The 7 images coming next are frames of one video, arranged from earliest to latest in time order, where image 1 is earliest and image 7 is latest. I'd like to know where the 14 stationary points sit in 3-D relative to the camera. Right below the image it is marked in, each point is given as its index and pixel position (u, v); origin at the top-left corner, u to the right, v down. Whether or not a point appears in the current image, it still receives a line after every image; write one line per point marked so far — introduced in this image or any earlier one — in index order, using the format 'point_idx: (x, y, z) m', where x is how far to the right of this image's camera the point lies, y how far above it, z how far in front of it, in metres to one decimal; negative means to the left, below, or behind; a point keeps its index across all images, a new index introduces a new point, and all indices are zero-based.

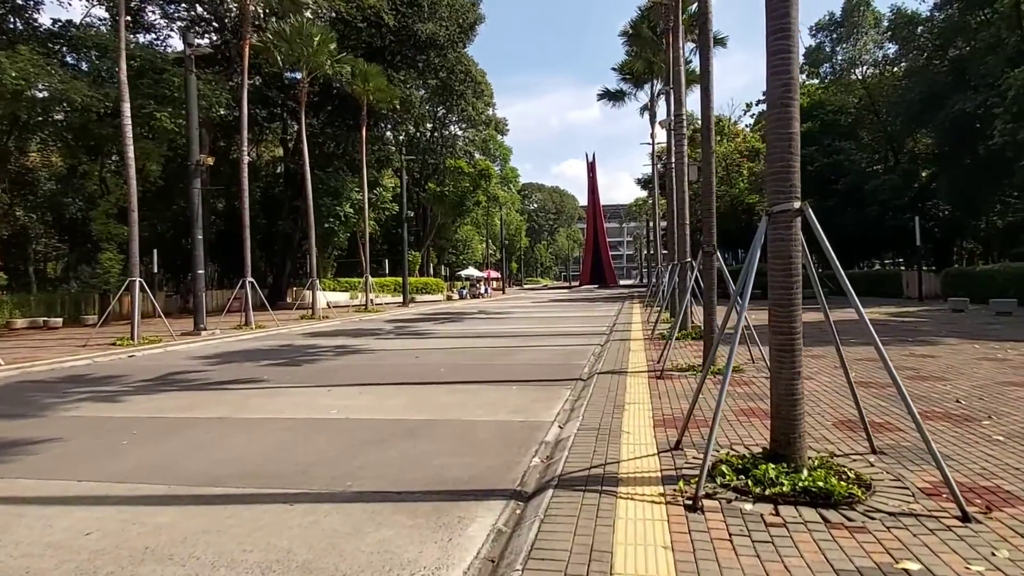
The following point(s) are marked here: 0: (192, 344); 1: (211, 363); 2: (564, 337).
0: (-10.5, -1.9, +17.9) m
1: (-7.6, -1.9, +13.7) m
2: (+1.6, -1.5, +16.7) m
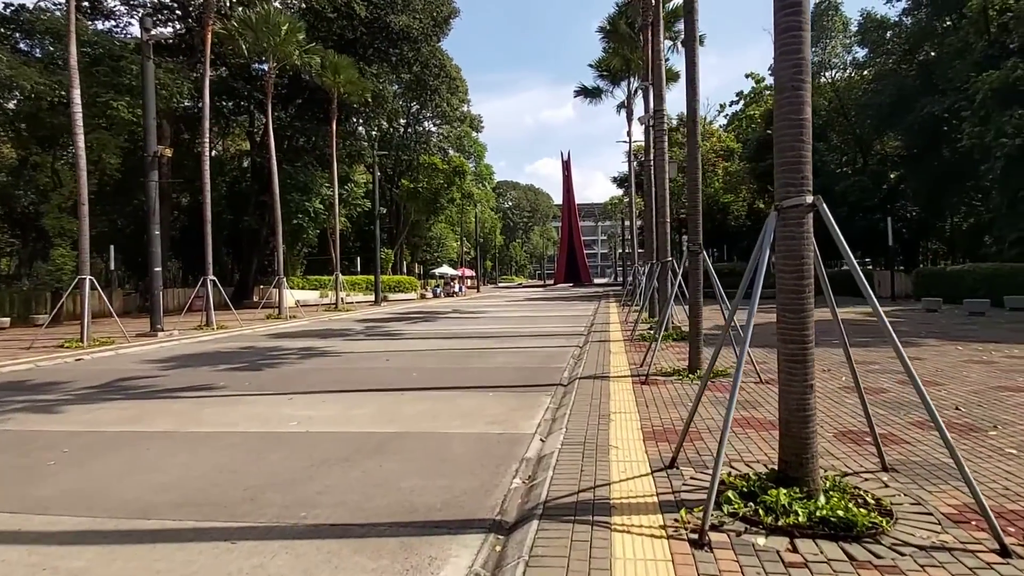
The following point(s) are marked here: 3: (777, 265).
0: (-11.3, -1.8, +16.8) m
1: (-8.2, -1.9, +12.7) m
2: (+0.9, -1.5, +16.1) m
3: (+2.1, +0.2, +4.2) m
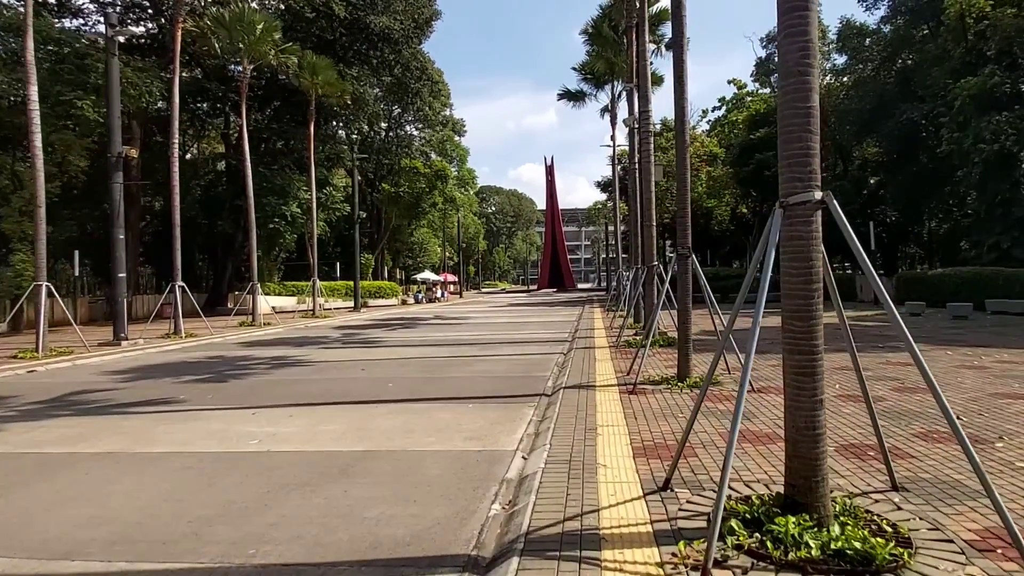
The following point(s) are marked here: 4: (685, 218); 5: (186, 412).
0: (-11.8, -2.0, +15.9) m
1: (-8.6, -2.1, +12.0) m
2: (+0.4, -1.7, +15.7) m
3: (+1.9, +0.1, +3.8) m
4: (+2.9, +1.2, +9.0) m
5: (-5.1, -2.0, +8.5) m
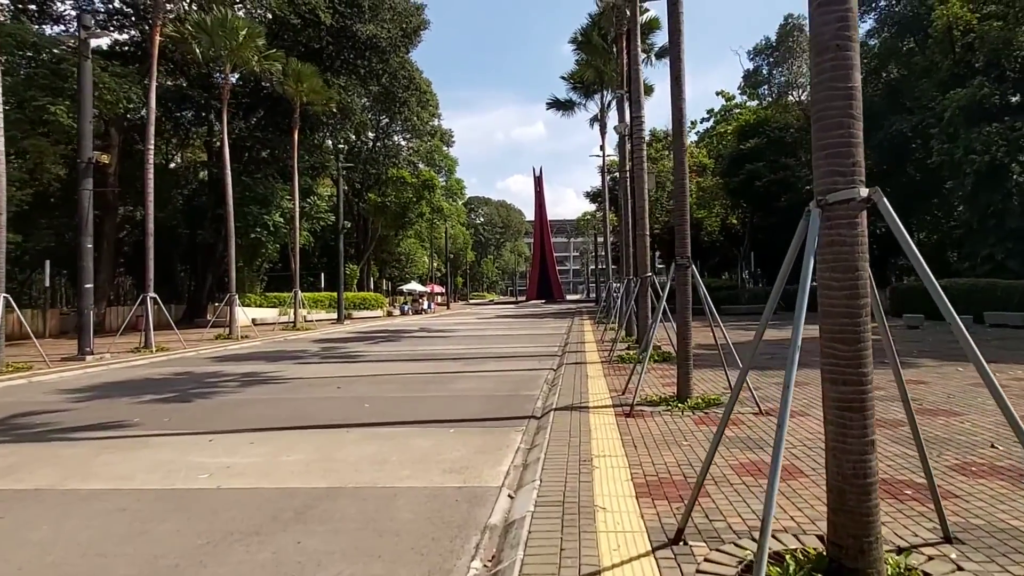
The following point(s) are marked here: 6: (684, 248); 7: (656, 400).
0: (-12.2, -2.4, +14.9) m
1: (-8.9, -2.3, +11.1) m
2: (0.0, -2.0, +15.0) m
3: (+1.8, +0.1, +3.1) m
4: (+2.7, +1.0, +8.4) m
5: (-5.3, -2.1, +7.7) m
6: (+2.6, +0.6, +8.3) m
7: (+2.3, -1.8, +8.6) m
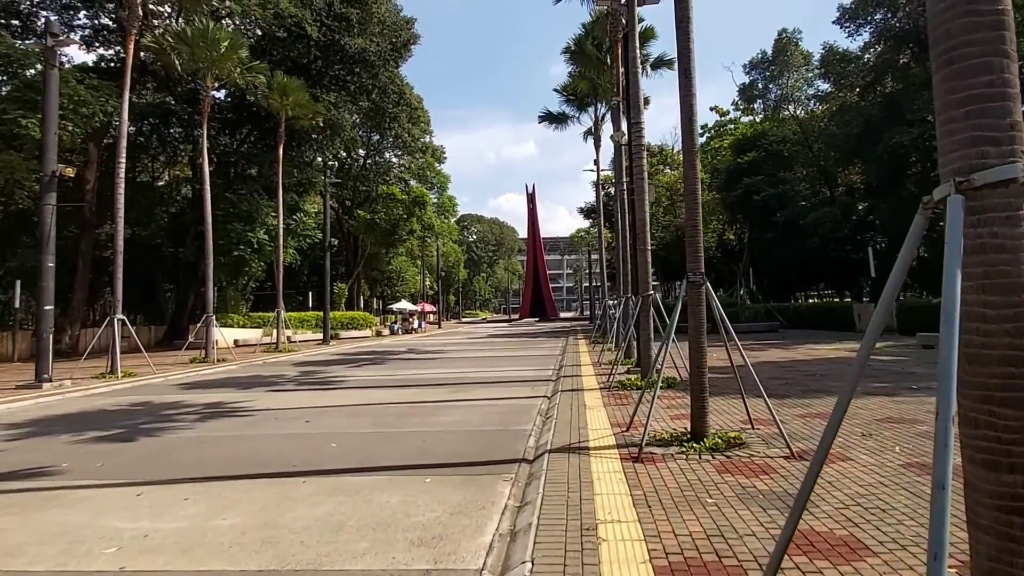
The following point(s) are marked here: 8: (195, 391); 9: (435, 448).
0: (-12.4, -2.9, +13.6) m
1: (-9.1, -2.7, +9.8) m
2: (-0.2, -2.5, +13.8) m
3: (+1.7, -0.1, +2.0) m
4: (+2.5, +0.7, +7.4) m
5: (-5.5, -2.4, +6.4) m
6: (+2.5, +0.3, +7.2) m
7: (+2.1, -2.1, +7.4) m
8: (-8.7, -2.8, +14.9) m
9: (-1.1, -2.4, +7.9) m
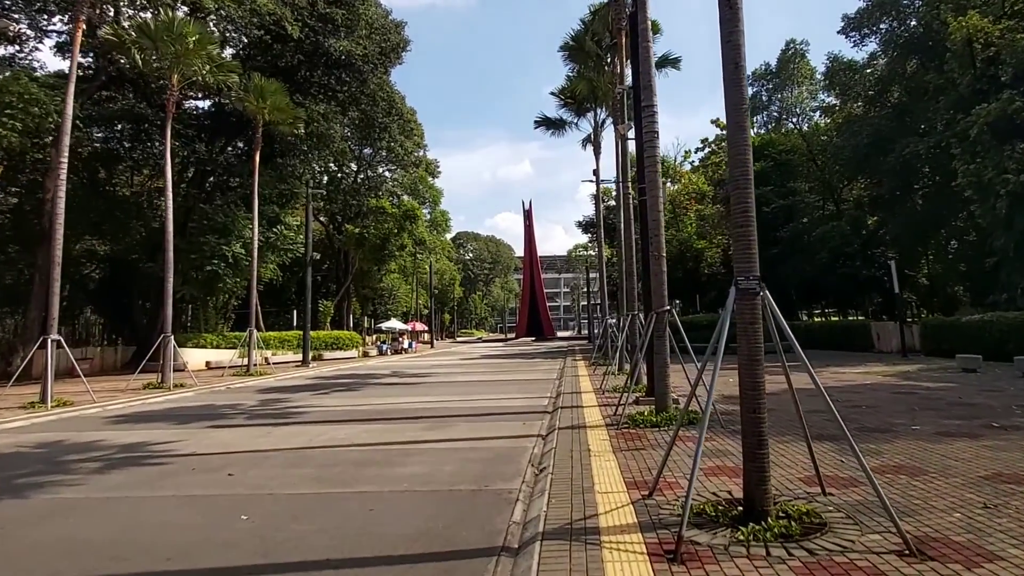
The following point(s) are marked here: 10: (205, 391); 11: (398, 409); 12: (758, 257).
0: (-12.7, -3.3, +11.3) m
1: (-9.3, -2.9, +7.5) m
2: (-0.4, -2.8, +11.6) m
3: (+1.5, 0.0, -0.1) m
4: (+2.3, +0.6, +5.3) m
5: (-5.7, -2.5, +4.2) m
6: (+2.2, +0.2, +5.1) m
7: (+1.9, -2.2, +5.2) m
8: (-9.0, -3.2, +12.6) m
9: (-1.4, -2.5, +5.7) m
10: (-11.1, -3.7, +19.5) m
11: (-2.8, -3.1, +13.7) m
12: (+2.3, +0.3, +5.1) m
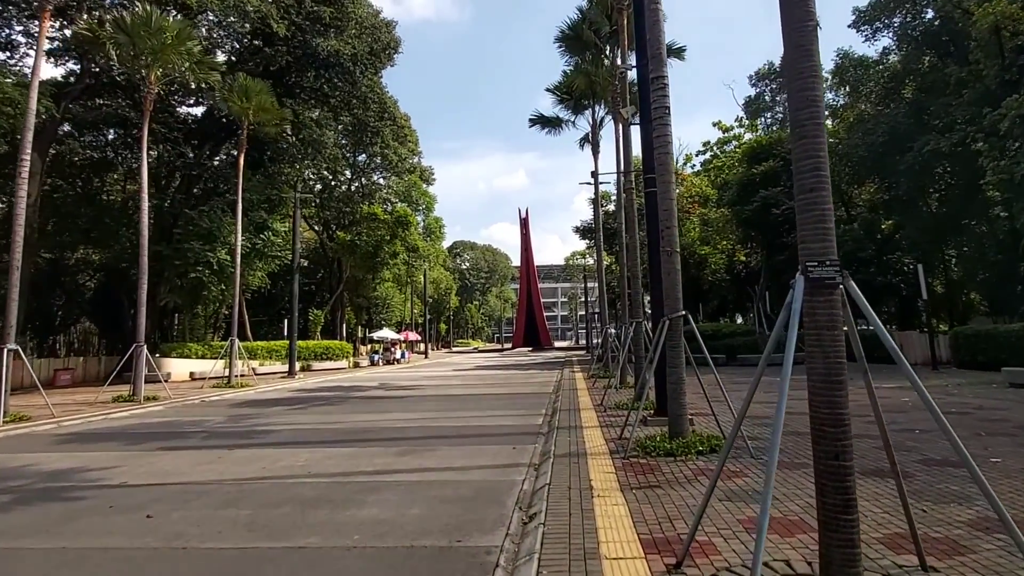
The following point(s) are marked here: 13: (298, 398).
0: (-12.8, -3.3, +9.8) m
1: (-9.5, -2.9, +6.0) m
2: (-0.6, -2.9, +10.0) m
3: (+1.3, +0.2, -1.6) m
4: (+2.1, +0.7, +3.8) m
5: (-5.9, -2.4, +2.7) m
6: (+2.1, +0.3, +3.6) m
7: (+1.7, -2.1, +3.7) m
8: (-9.1, -3.2, +11.1) m
9: (-1.5, -2.4, +4.2) m
10: (-11.1, -3.9, +18.0) m
11: (-2.9, -3.1, +12.2) m
12: (+2.2, +0.3, +3.6) m
13: (-7.5, -3.9, +19.2) m
